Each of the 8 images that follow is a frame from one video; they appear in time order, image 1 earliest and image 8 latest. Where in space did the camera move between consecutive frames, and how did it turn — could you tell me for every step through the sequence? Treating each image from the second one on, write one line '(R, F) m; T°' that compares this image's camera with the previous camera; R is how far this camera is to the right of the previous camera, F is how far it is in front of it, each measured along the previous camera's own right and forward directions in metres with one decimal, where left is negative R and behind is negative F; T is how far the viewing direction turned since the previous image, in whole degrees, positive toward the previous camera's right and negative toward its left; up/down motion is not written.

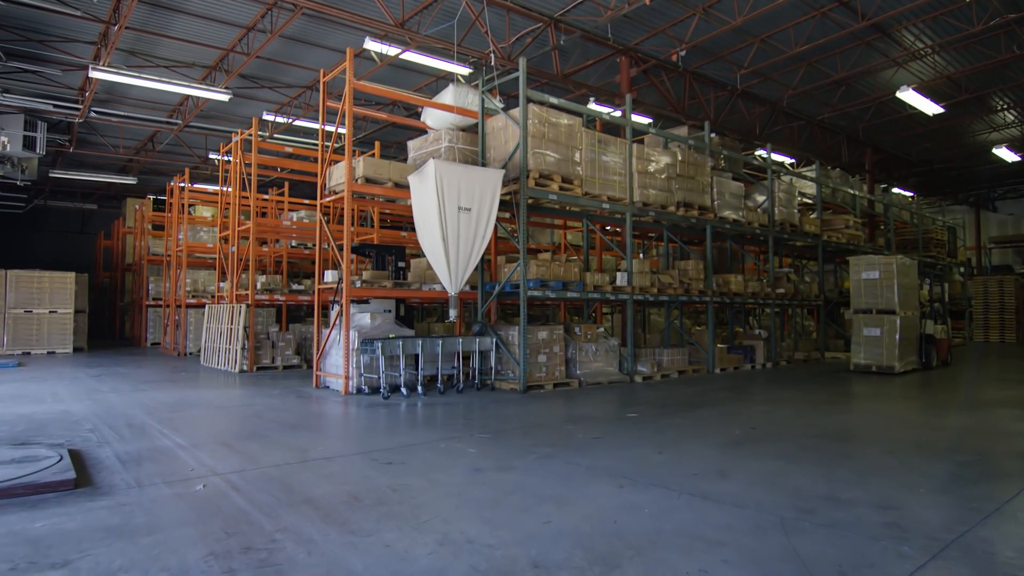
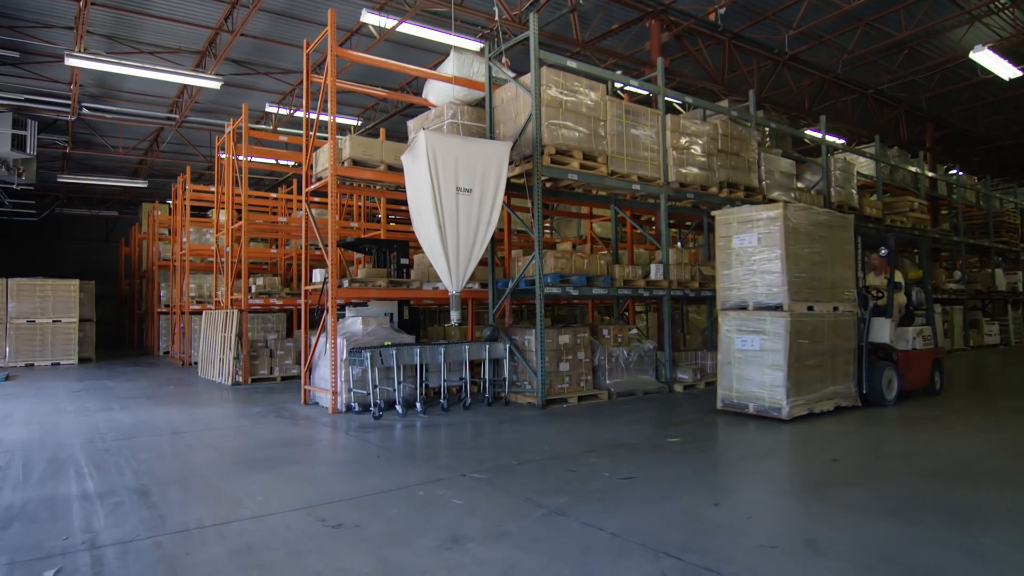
(+0.2, +1.4) m; -3°
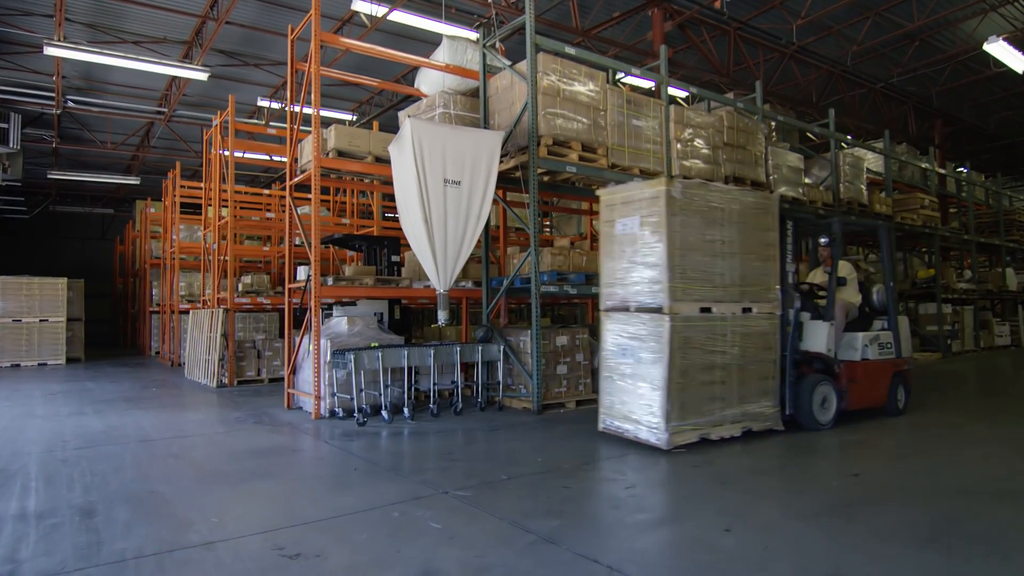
(+0.1, +0.4) m; 0°
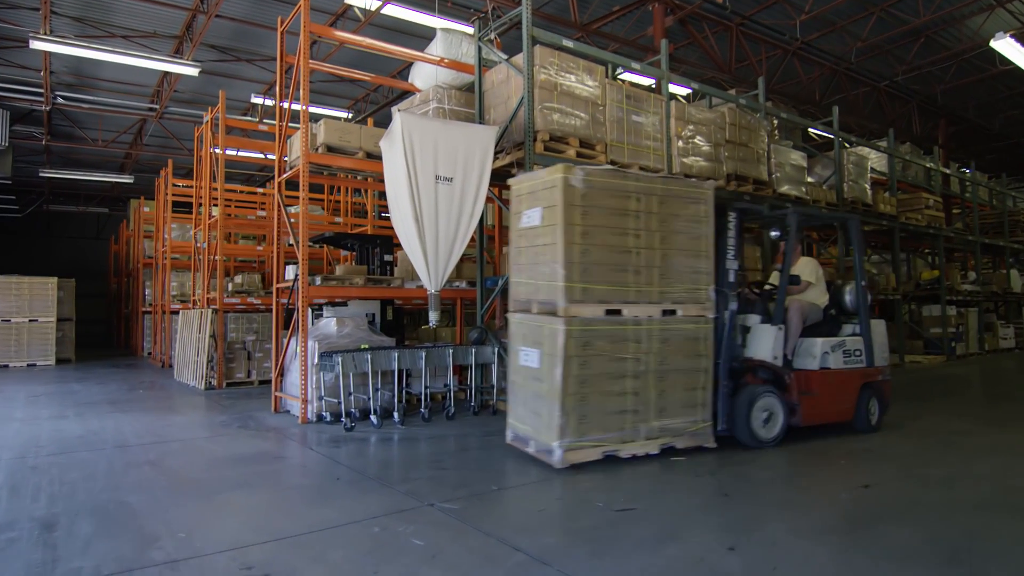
(+0.1, +0.2) m; 0°
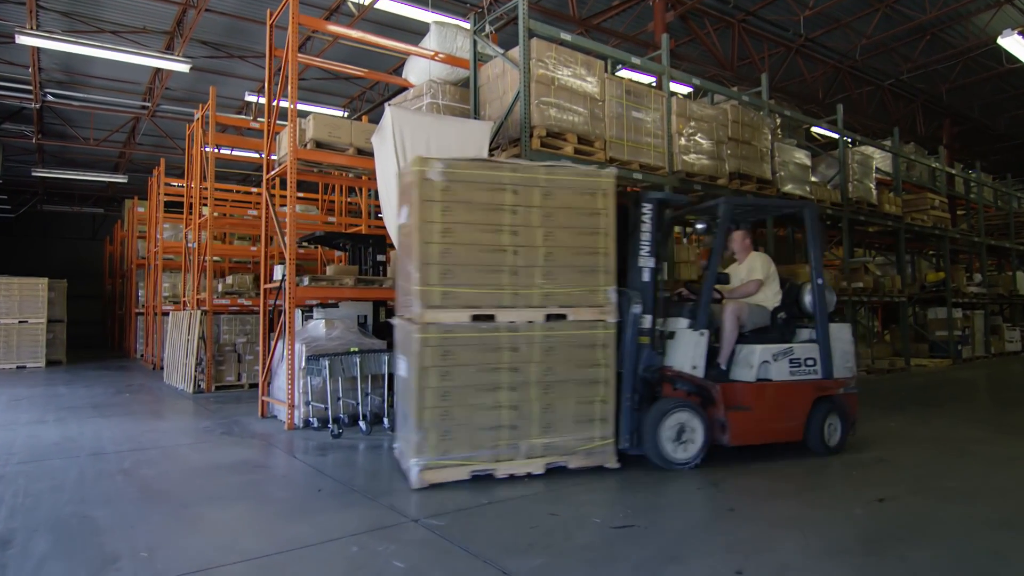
(+0.1, +0.3) m; 0°
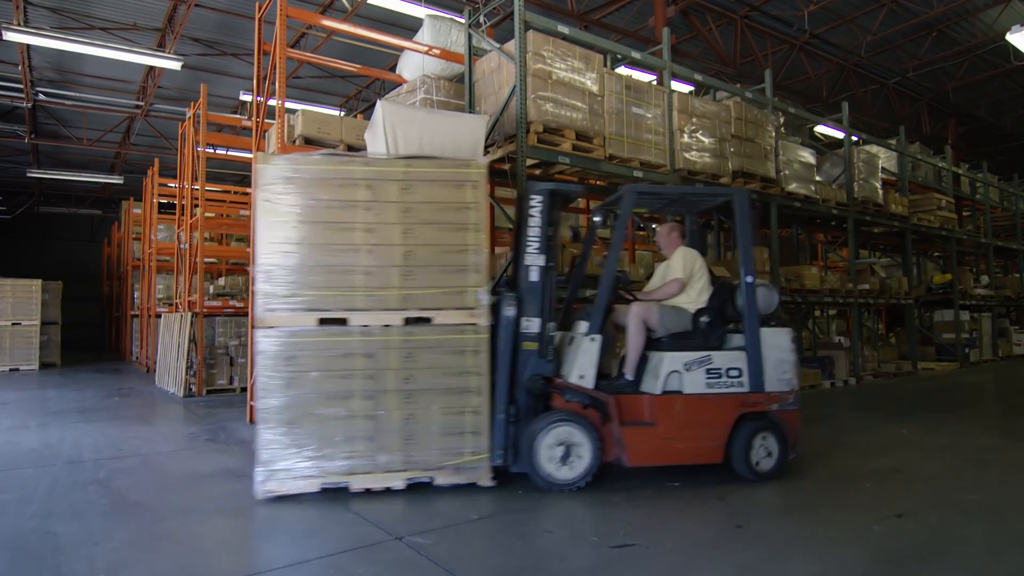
(+0.1, +0.2) m; 0°
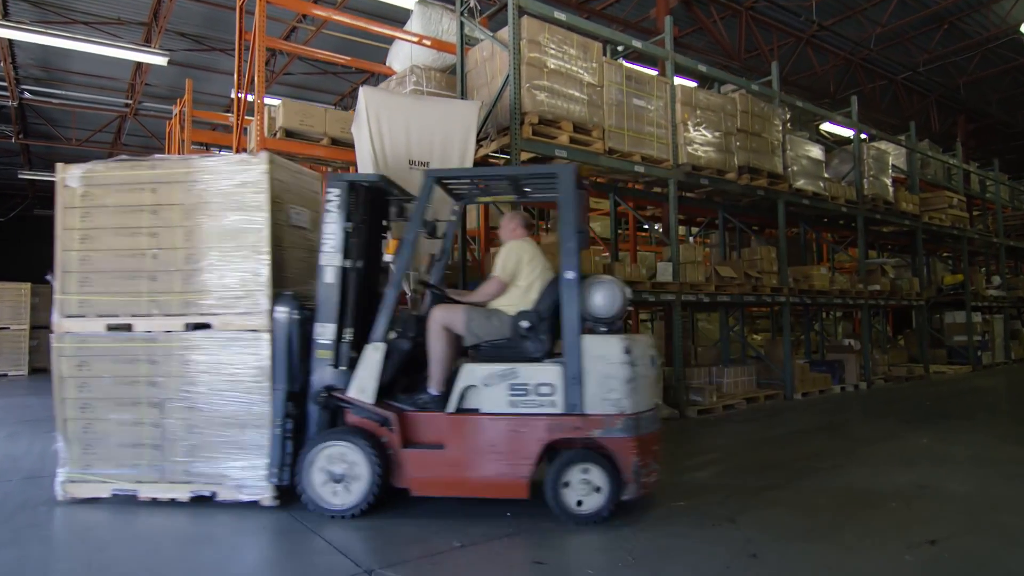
(+0.1, +0.4) m; 0°
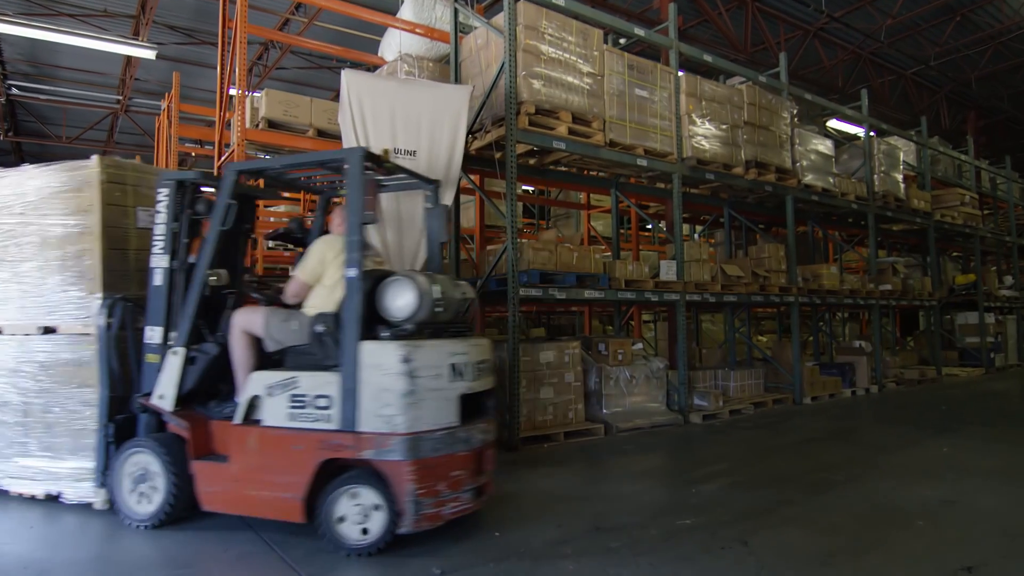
(+0.1, +0.3) m; 0°
